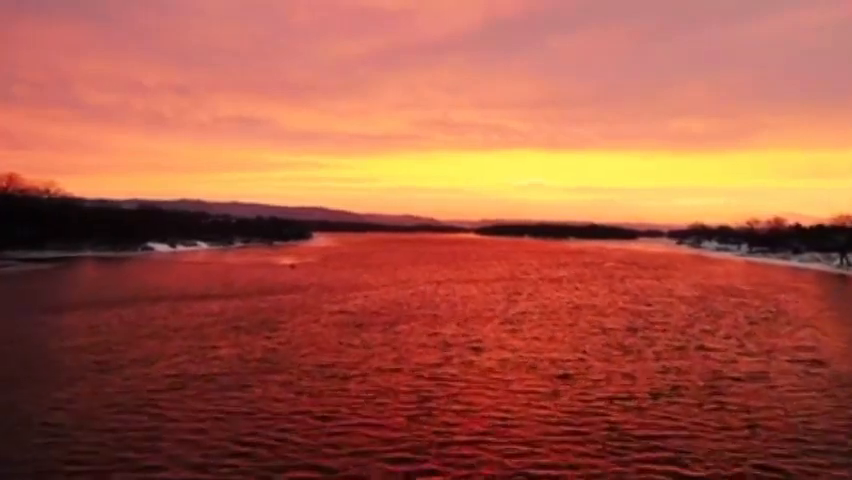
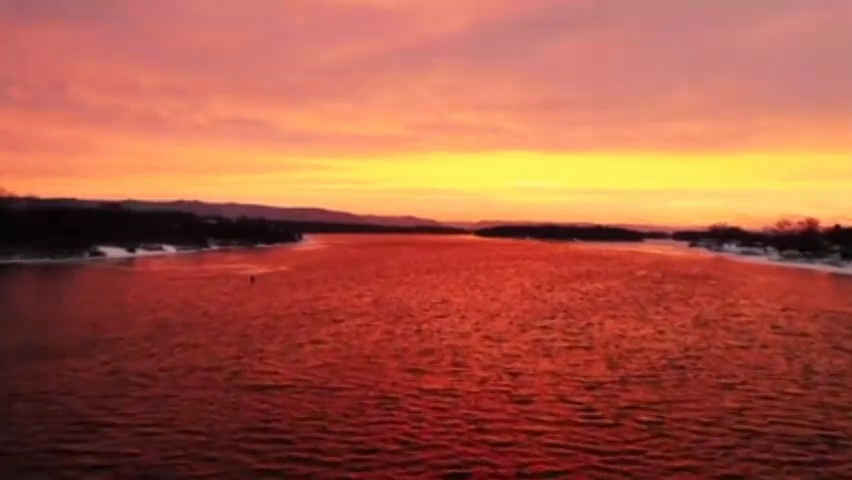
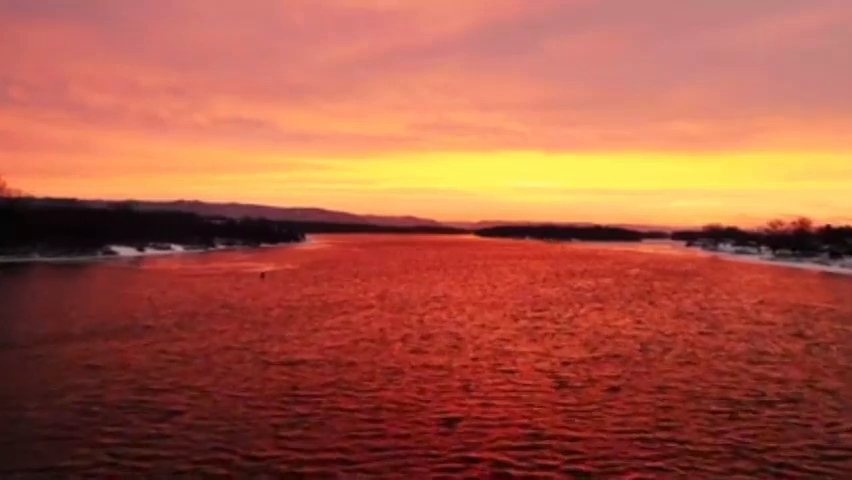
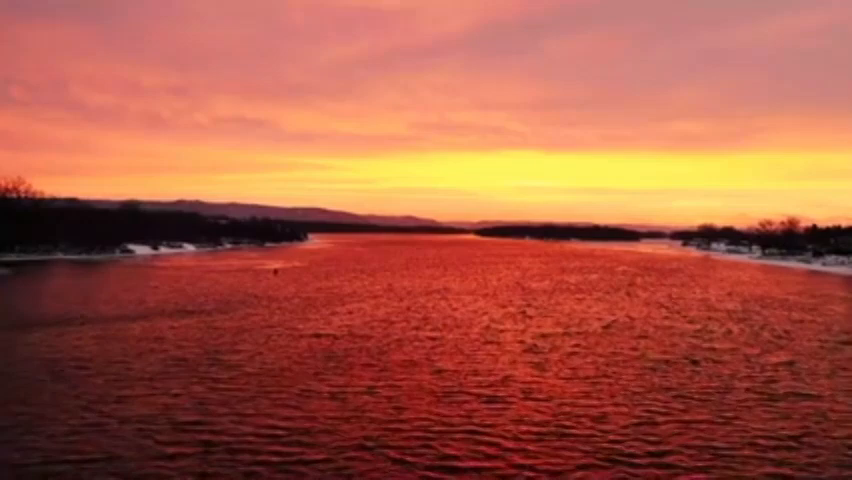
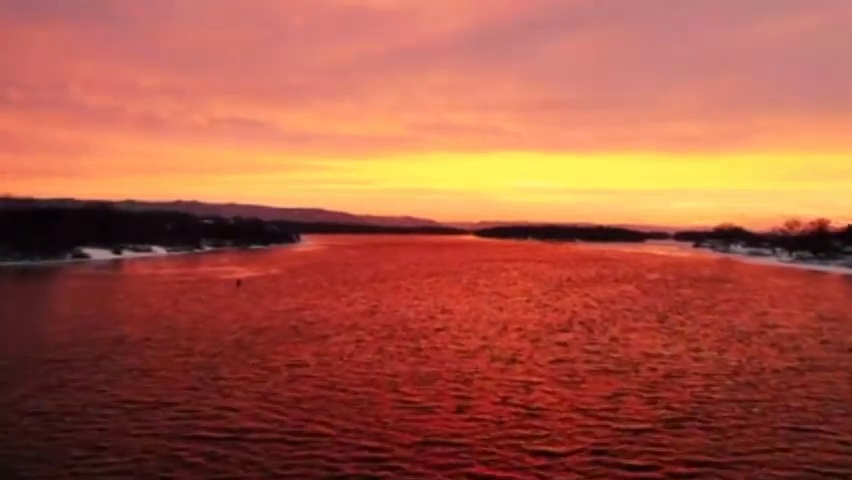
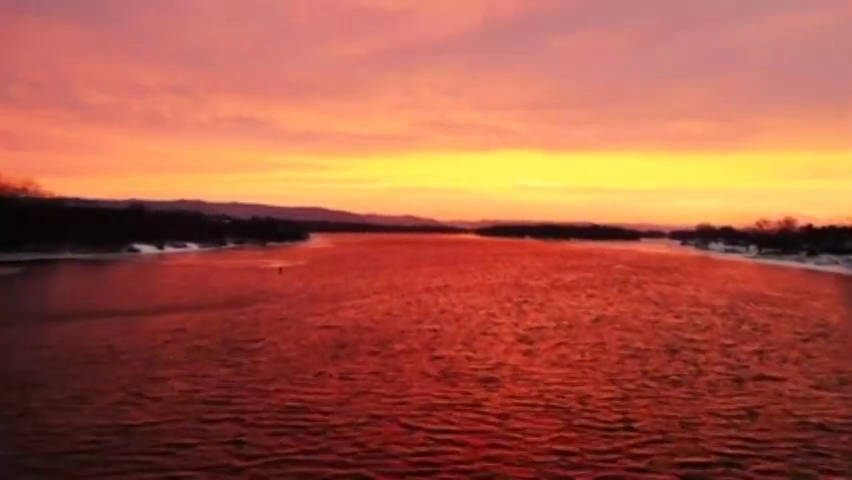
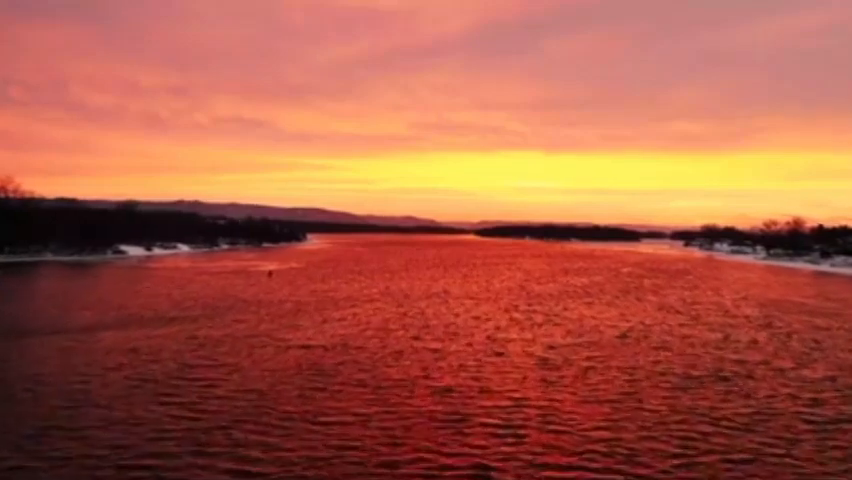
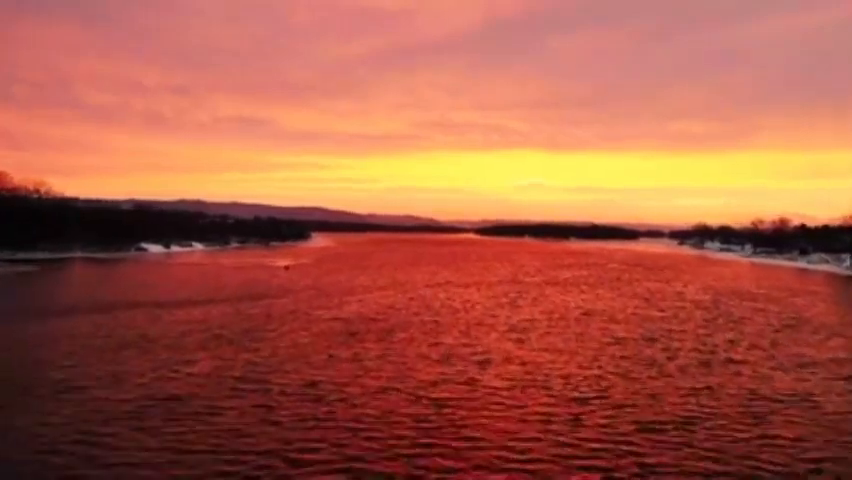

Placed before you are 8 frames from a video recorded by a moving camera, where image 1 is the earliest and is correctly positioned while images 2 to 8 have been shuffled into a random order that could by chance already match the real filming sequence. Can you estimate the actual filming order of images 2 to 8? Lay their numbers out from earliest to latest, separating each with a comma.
8, 6, 4, 7, 3, 2, 5
